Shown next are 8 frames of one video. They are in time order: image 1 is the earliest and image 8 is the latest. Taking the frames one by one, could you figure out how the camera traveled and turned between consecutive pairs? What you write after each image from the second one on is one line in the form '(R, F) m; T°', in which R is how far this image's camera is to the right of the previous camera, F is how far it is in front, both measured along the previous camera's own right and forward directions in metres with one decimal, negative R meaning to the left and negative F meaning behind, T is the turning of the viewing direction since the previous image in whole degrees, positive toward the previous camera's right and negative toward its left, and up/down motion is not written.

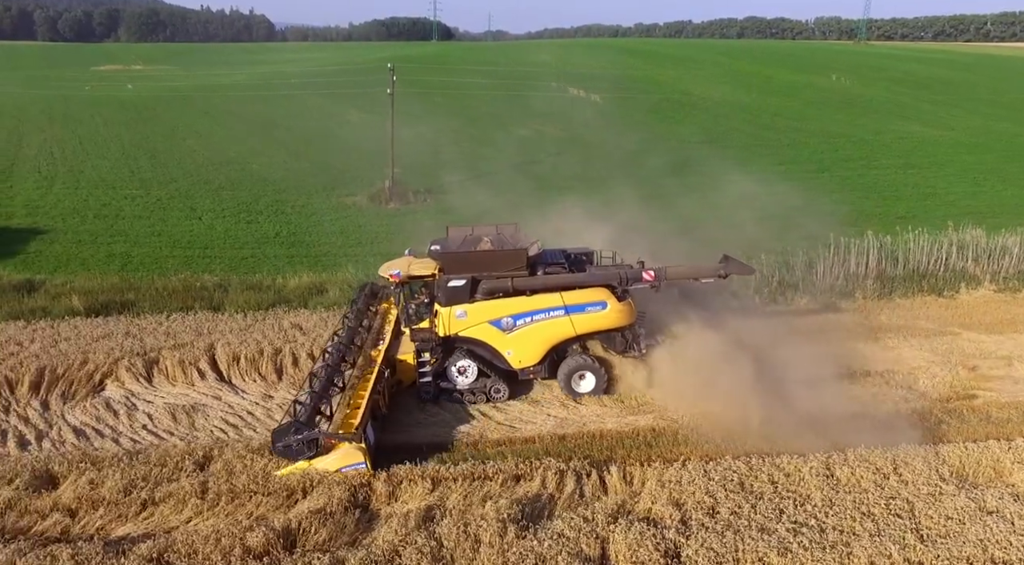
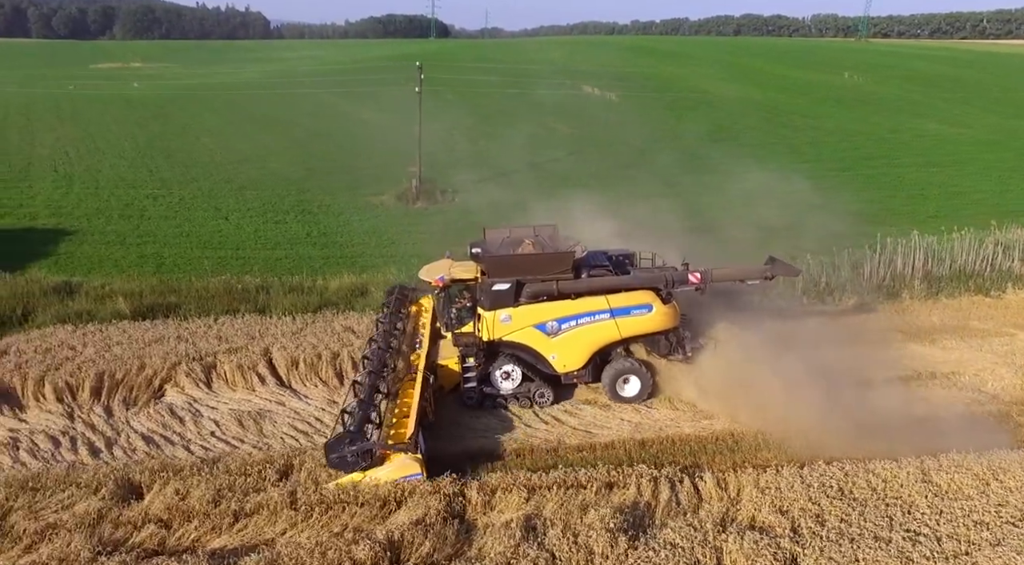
(-1.0, +0.1) m; +1°
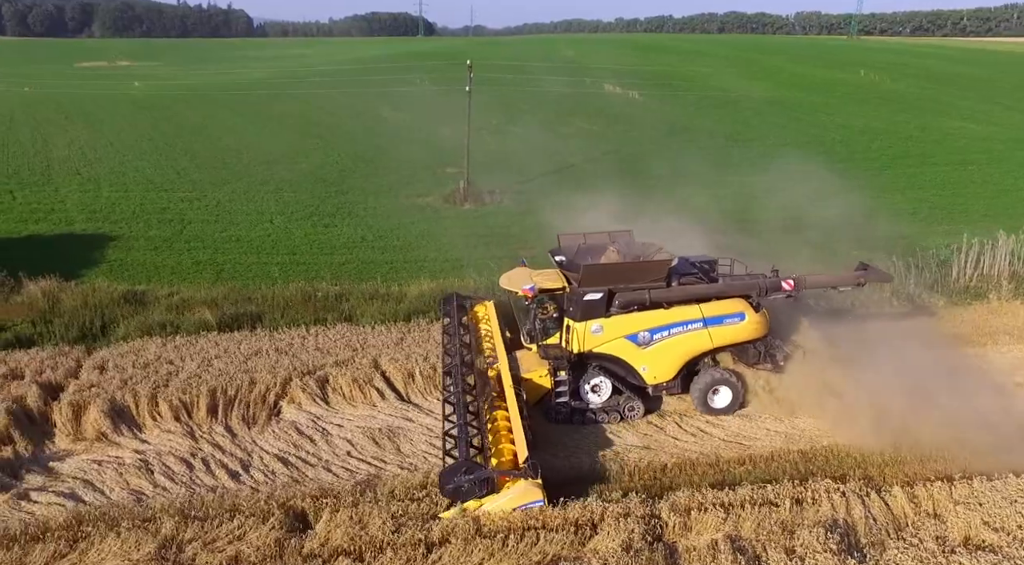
(-2.0, +0.4) m; +2°
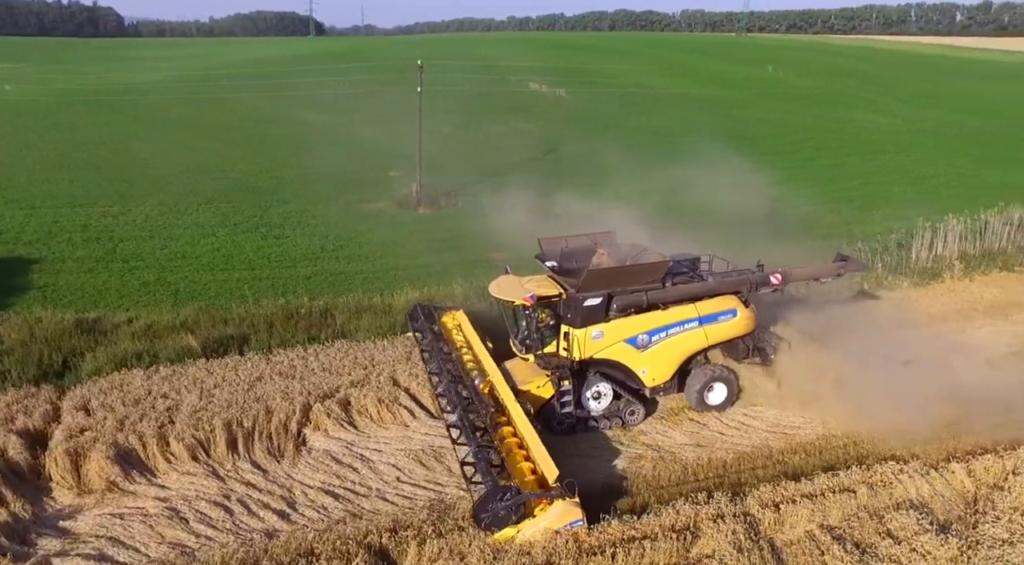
(-1.7, +0.4) m; +8°
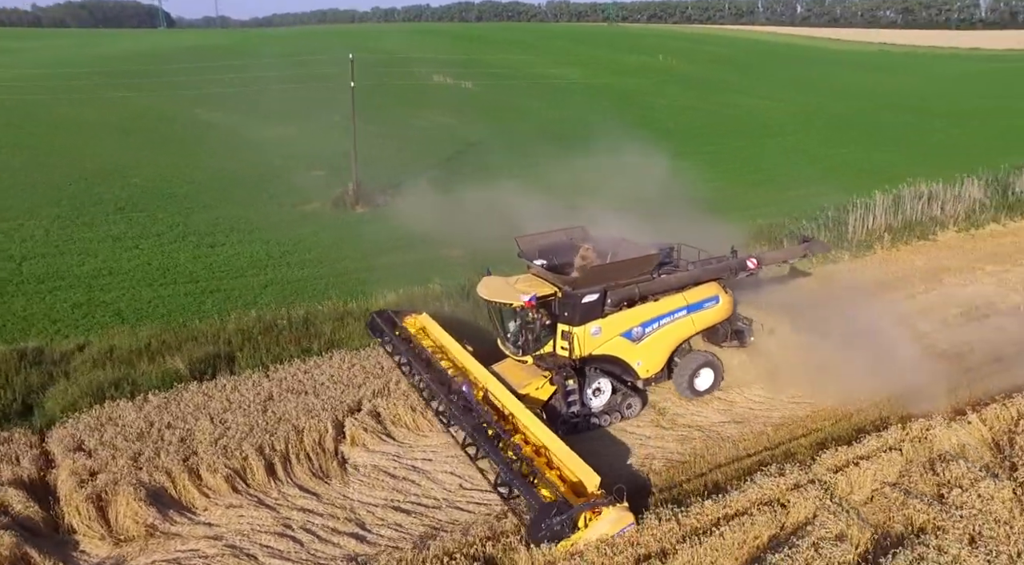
(-2.1, +0.3) m; +11°
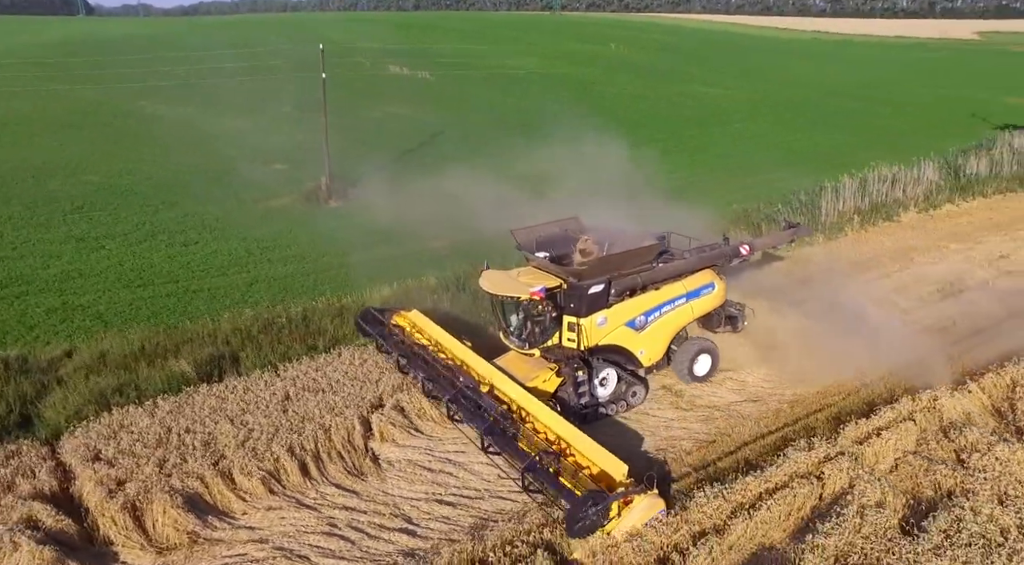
(-1.1, 0.0) m; +5°
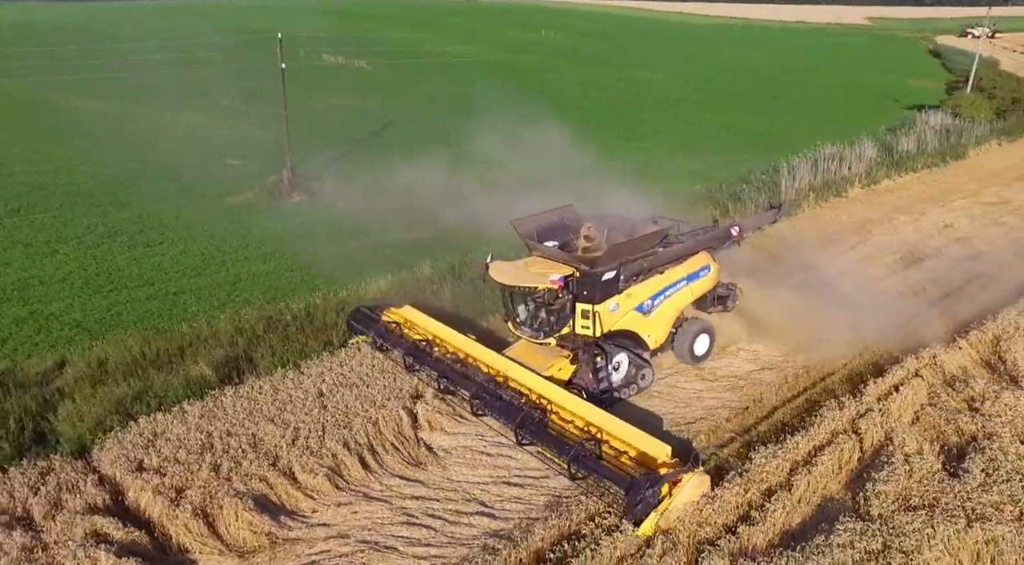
(-1.7, -0.1) m; +8°
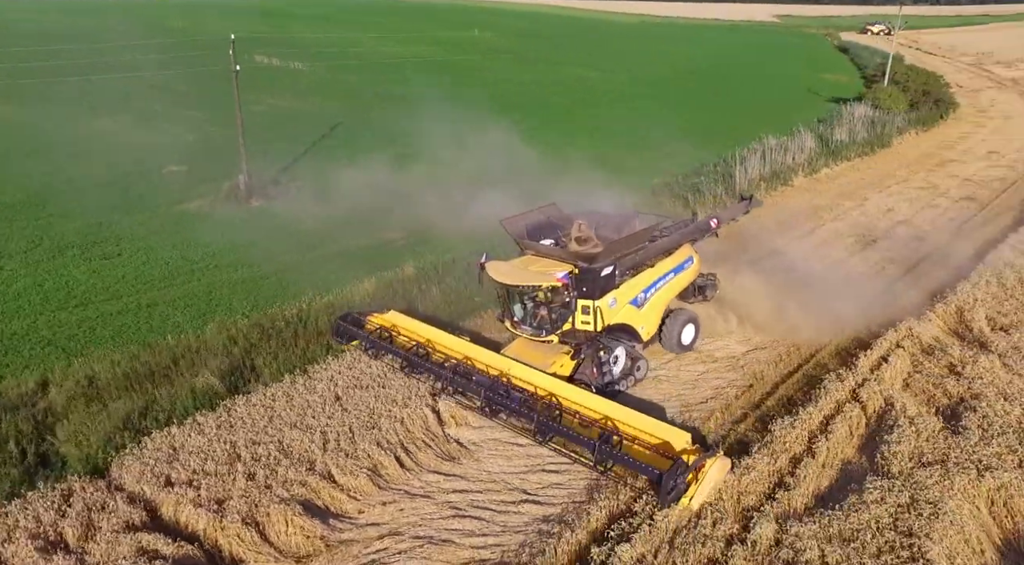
(-1.3, -0.1) m; +7°
